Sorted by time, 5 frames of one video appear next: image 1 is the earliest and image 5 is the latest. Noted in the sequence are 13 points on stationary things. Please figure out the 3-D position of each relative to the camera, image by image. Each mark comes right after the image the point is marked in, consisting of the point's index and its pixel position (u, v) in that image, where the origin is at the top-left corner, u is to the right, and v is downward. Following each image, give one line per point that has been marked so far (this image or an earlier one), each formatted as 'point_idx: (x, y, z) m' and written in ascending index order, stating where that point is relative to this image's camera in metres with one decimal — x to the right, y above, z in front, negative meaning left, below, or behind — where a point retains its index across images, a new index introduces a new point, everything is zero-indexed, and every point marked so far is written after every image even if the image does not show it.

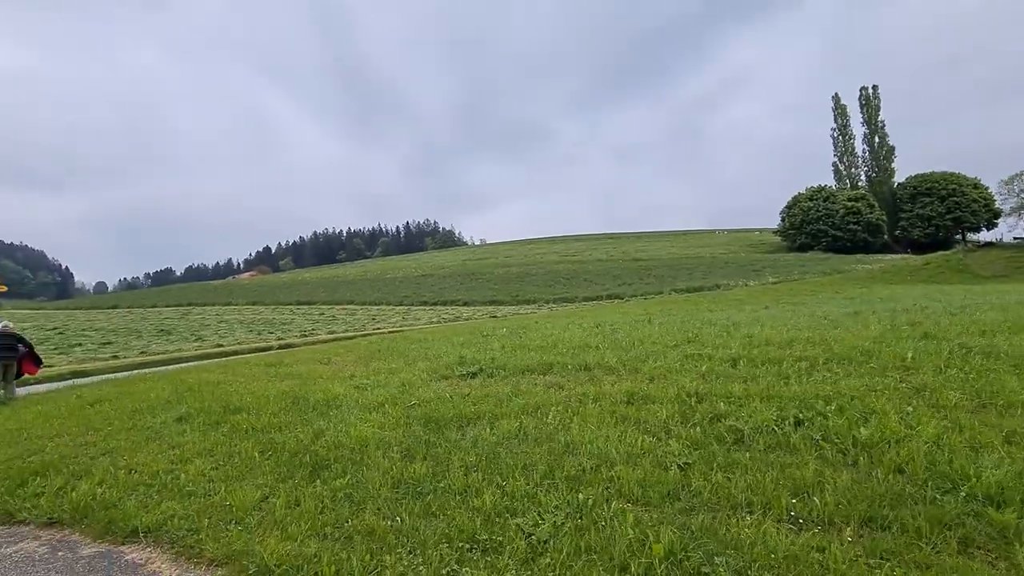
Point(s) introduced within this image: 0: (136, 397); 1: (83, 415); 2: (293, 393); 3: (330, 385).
0: (-8.8, -2.6, +11.5) m
1: (-8.8, -2.6, +10.0) m
2: (-4.6, -2.2, +10.4) m
3: (-4.1, -2.2, +10.9) m
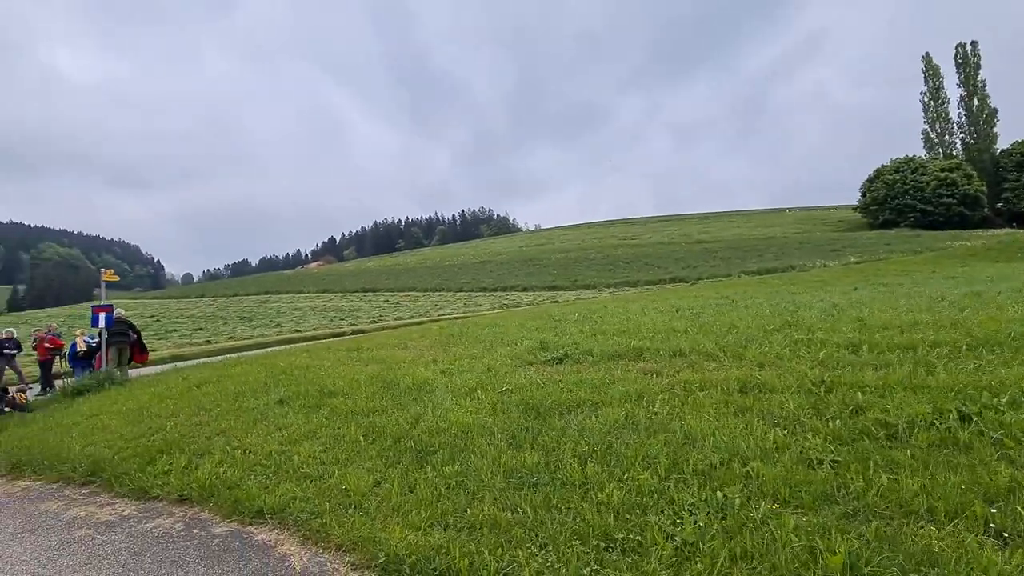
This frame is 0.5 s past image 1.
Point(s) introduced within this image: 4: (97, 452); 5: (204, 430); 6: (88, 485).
0: (-6.8, -2.3, +12.1) m
1: (-6.9, -2.4, +10.6) m
2: (-2.8, -1.9, +10.5) m
3: (-2.2, -1.8, +10.9) m
4: (-6.1, -2.4, +7.1) m
5: (-5.0, -2.3, +7.8) m
6: (-5.5, -2.6, +6.3) m
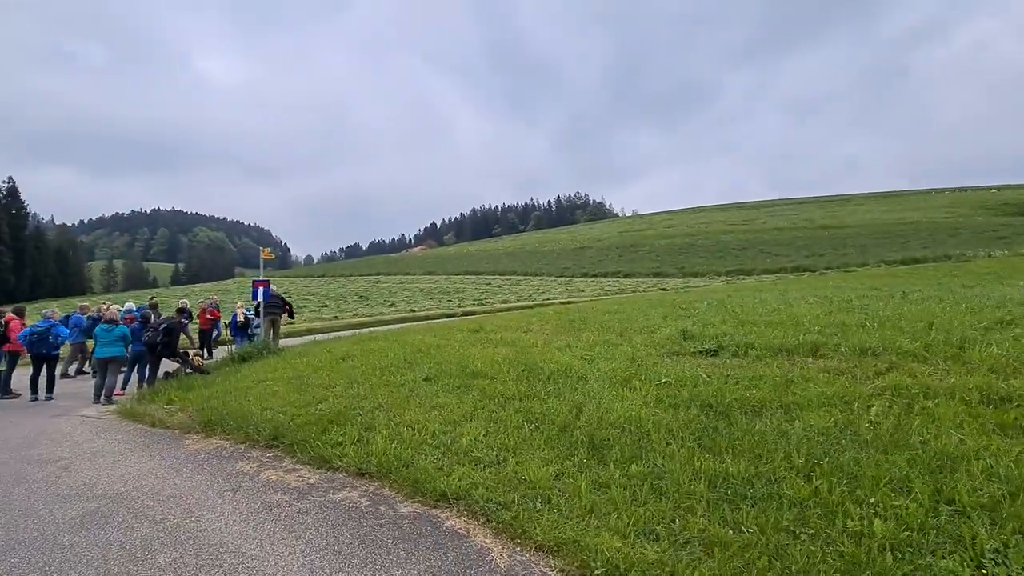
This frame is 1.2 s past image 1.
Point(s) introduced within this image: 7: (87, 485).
0: (-3.5, -1.7, +12.5) m
1: (-3.9, -1.9, +11.1) m
2: (+0.2, -1.5, +10.3) m
3: (+0.9, -1.5, +10.5) m
4: (-3.7, -2.0, +7.6) m
5: (-2.5, -1.9, +8.0) m
6: (-3.3, -2.2, +6.6) m
7: (-4.9, -2.3, +5.6) m
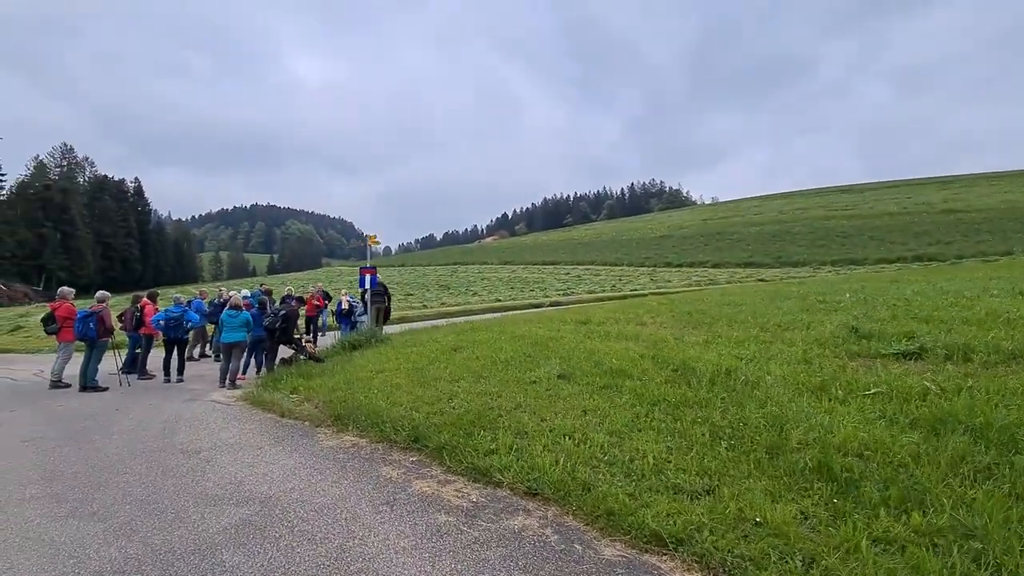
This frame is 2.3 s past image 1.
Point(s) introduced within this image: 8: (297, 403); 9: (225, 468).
0: (-0.5, -1.4, +11.8) m
1: (-1.1, -1.6, +10.4) m
2: (+2.8, -1.3, +9.0) m
3: (+3.5, -1.2, +9.2) m
4: (-1.5, -1.8, +6.9) m
5: (-0.2, -1.7, +7.2) m
6: (-1.2, -2.0, +5.9) m
7: (-3.0, -2.1, +5.2) m
8: (-3.8, -2.0, +8.5) m
9: (-3.4, -2.1, +5.8) m
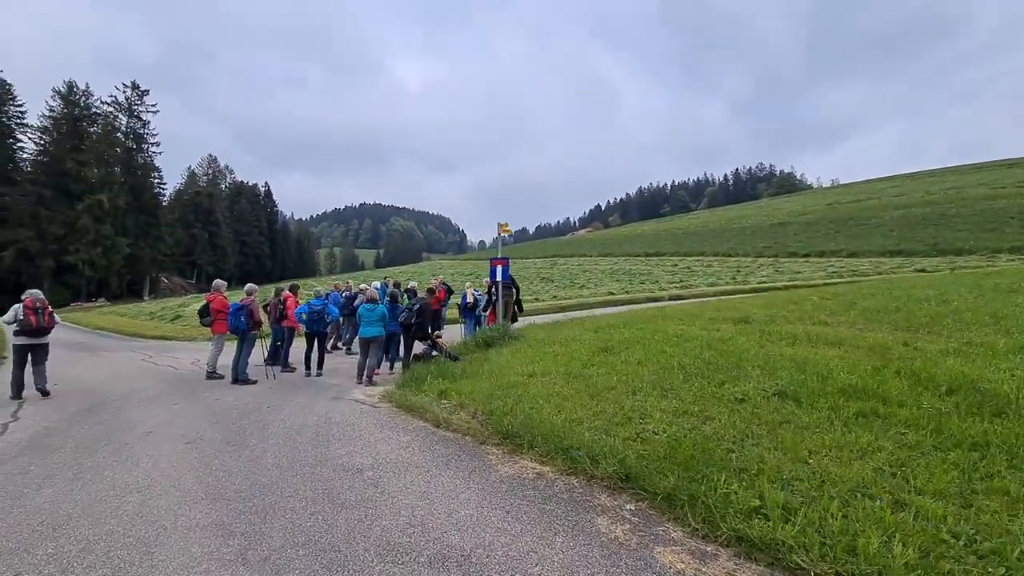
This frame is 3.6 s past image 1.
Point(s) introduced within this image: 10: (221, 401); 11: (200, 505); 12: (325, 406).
0: (+2.8, -1.3, +10.1) m
1: (+2.0, -1.4, +8.9) m
2: (+5.6, -1.2, +6.8) m
3: (+6.3, -1.1, +6.8) m
4: (+1.0, -1.7, +5.5) m
5: (+2.3, -1.6, +5.5) m
6: (+1.1, -1.9, +4.5) m
7: (-0.8, -2.0, +4.1) m
8: (-1.0, -1.9, +7.5) m
9: (-1.1, -2.1, +4.8) m
10: (-5.5, -2.2, +9.2) m
11: (-3.0, -2.1, +4.7) m
12: (-3.4, -2.2, +8.9) m
